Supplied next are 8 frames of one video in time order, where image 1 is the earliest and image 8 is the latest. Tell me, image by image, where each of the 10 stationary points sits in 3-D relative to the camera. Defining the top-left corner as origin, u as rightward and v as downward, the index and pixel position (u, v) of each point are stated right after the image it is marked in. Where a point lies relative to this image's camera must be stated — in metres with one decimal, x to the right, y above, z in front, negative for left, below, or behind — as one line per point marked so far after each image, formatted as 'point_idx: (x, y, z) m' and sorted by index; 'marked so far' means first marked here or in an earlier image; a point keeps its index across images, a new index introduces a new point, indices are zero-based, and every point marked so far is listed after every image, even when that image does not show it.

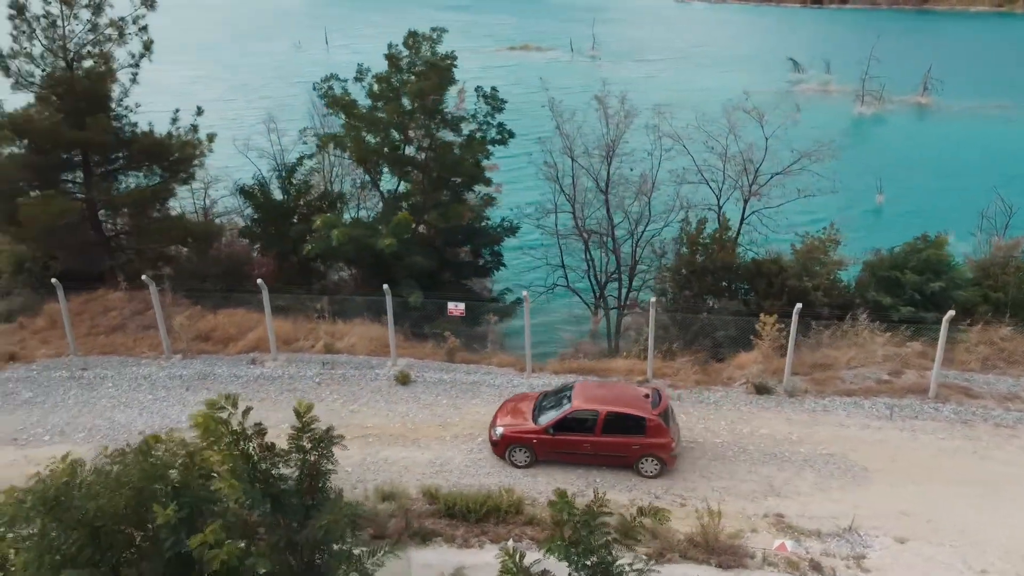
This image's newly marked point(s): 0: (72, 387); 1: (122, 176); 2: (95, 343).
0: (-8.7, -1.9, +16.0) m
1: (-9.5, +2.7, +19.9) m
2: (-9.1, -1.2, +17.8) m
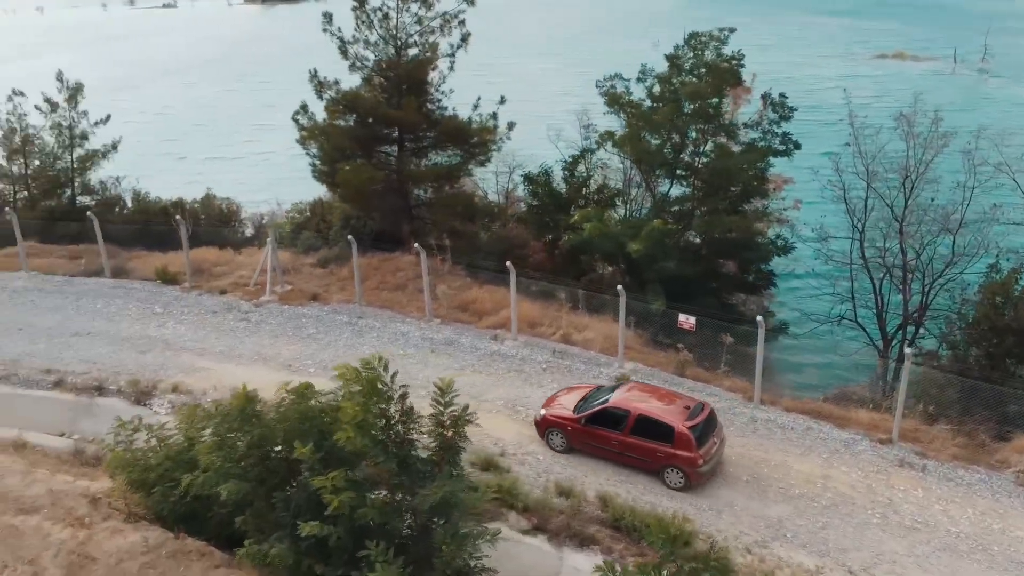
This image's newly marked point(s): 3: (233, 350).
0: (-3.8, -0.9, +18.4) m
1: (-2.3, +3.6, +22.2) m
2: (-3.3, -0.2, +20.2) m
3: (-6.1, -1.3, +17.7) m
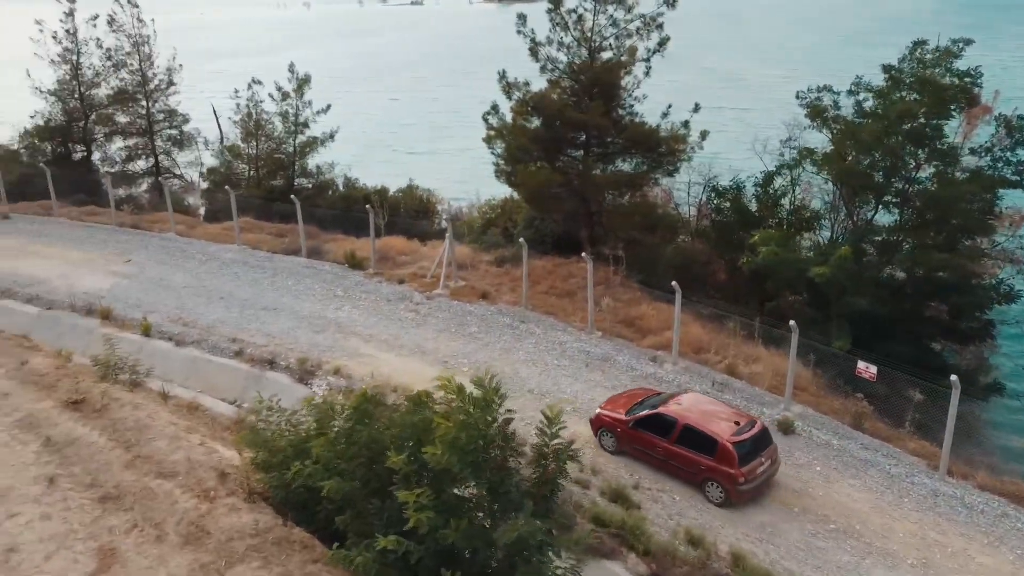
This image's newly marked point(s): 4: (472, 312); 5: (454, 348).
0: (-0.1, -1.0, +18.3) m
1: (+2.7, +3.4, +21.5) m
2: (+0.8, -0.4, +19.9) m
3: (-2.6, -1.1, +18.2) m
4: (-1.0, -0.6, +19.5) m
5: (-1.3, -1.3, +17.6) m
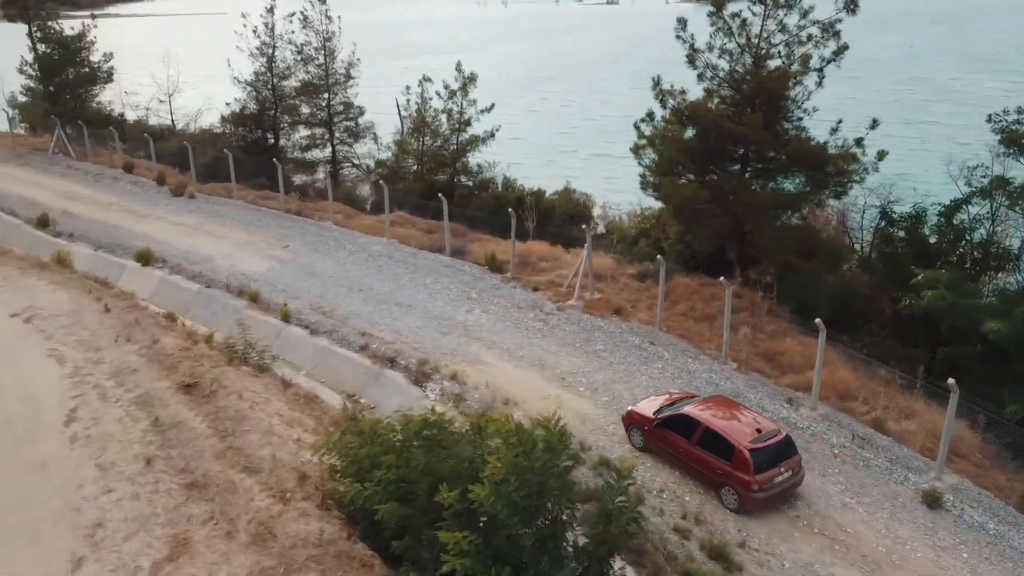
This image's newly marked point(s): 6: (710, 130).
0: (+2.6, -1.4, +17.3) m
1: (+6.4, +2.7, +19.9) m
2: (+3.9, -0.8, +18.7) m
3: (+0.1, -1.3, +17.8) m
4: (+2.0, -0.9, +18.7) m
5: (+1.3, -1.6, +16.9) m
6: (+4.6, +3.8, +19.2) m
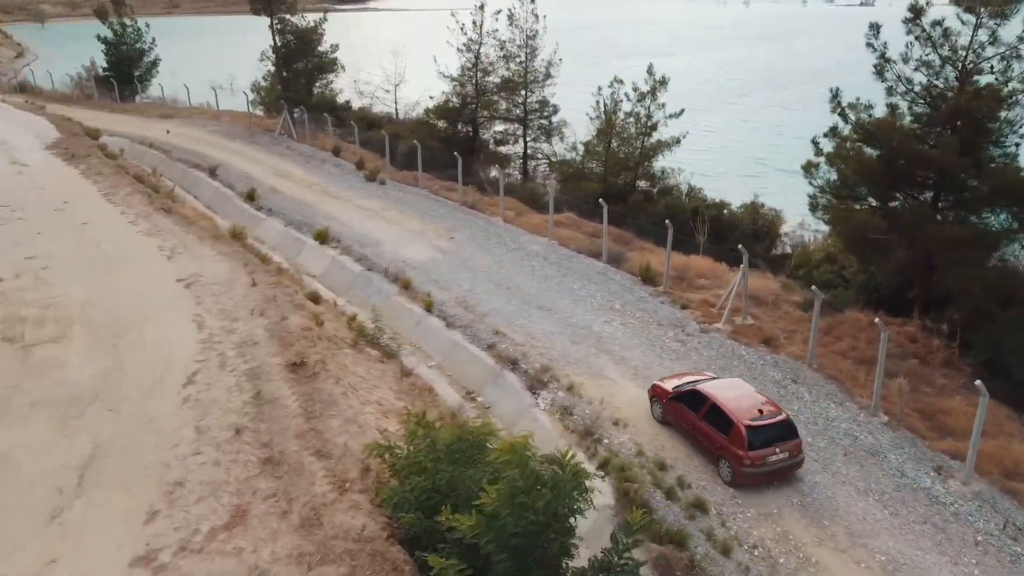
0: (+5.0, -2.0, +15.9) m
1: (+9.8, +1.6, +17.3) m
2: (+6.7, -1.6, +16.9) m
3: (+2.8, -1.7, +16.9) m
4: (+4.9, -1.5, +17.3) m
5: (+3.7, -2.1, +15.9) m
6: (+8.0, +2.9, +17.1) m
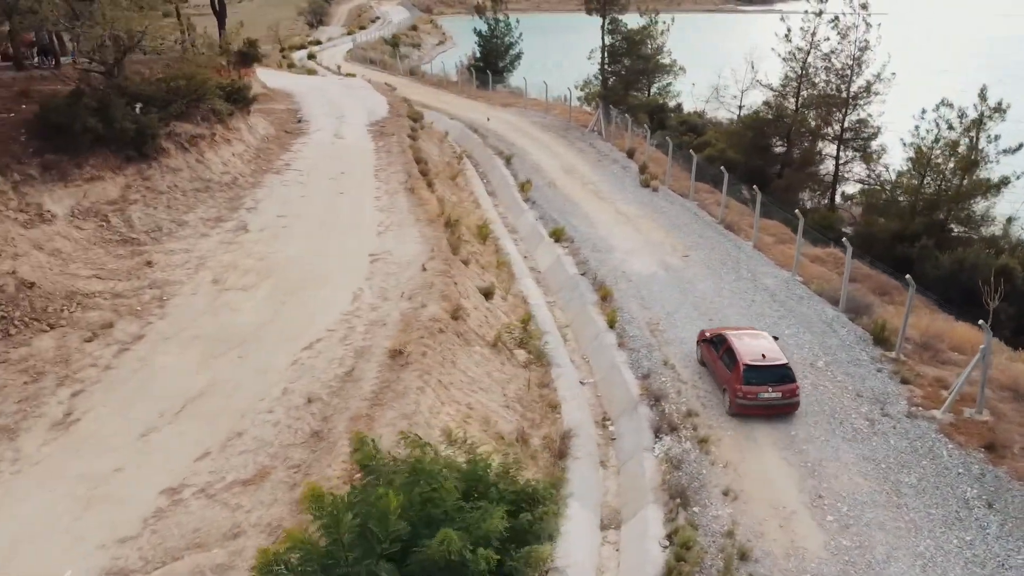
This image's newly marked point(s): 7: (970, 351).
0: (+6.8, -3.4, +12.6) m
1: (+12.2, -0.7, +11.7) m
2: (+8.7, -3.3, +12.8) m
3: (+5.3, -2.7, +14.5) m
4: (+7.3, -2.9, +13.9) m
5: (+5.5, -3.2, +13.1) m
6: (+10.8, +0.9, +12.2) m
7: (+10.1, -1.4, +18.0) m
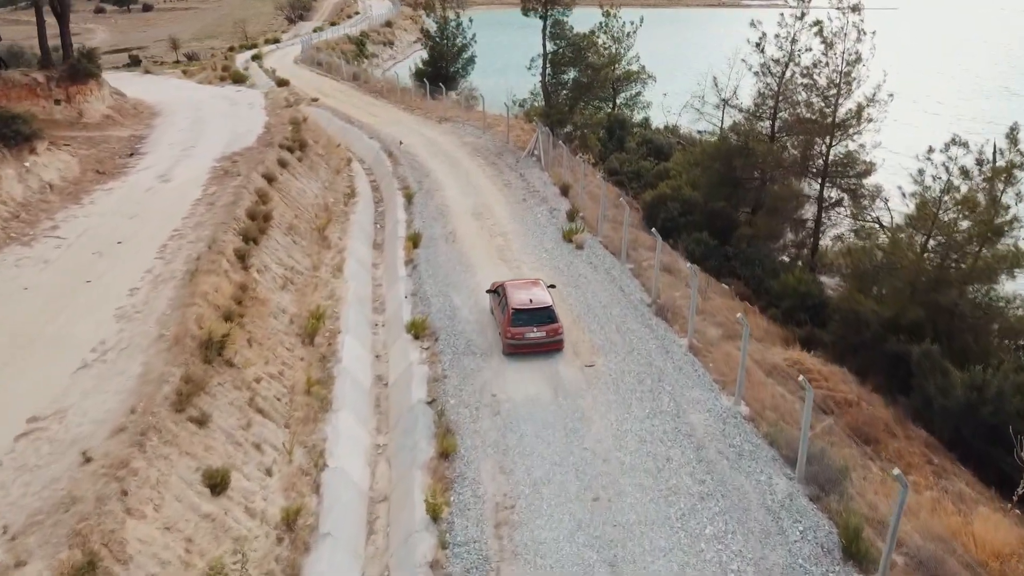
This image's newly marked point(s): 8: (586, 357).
0: (+3.2, -6.0, +5.8) m
1: (+8.7, -3.3, +4.9) m
2: (+5.2, -5.9, +6.0) m
3: (+1.8, -5.3, +7.7) m
4: (+3.8, -5.5, +7.1) m
5: (+2.0, -5.8, +6.4) m
6: (+7.3, -1.7, +5.4) m
7: (+6.7, -4.0, +11.1) m
8: (+1.6, -1.4, +17.0) m
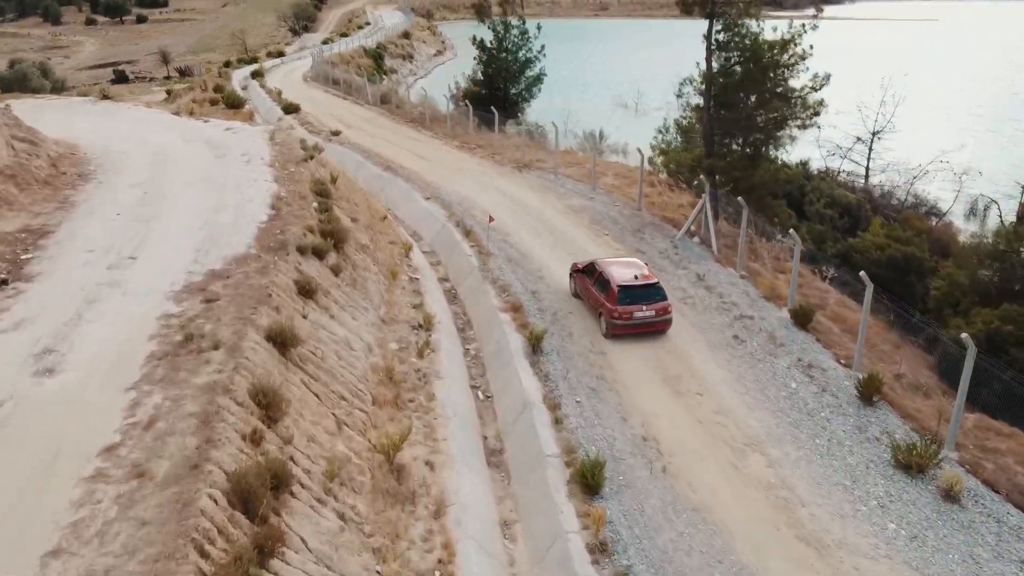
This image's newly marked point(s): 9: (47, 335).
0: (+7.1, -9.6, -6.7) m
1: (+12.6, -6.9, -7.6) m
2: (+9.1, -9.6, -6.5) m
3: (+5.7, -9.0, -4.8) m
4: (+7.7, -9.2, -5.4) m
5: (+5.9, -9.5, -6.1) m
6: (+11.2, -5.4, -7.1) m
7: (+10.6, -7.7, -1.3) m
8: (+5.5, -5.3, +4.6) m
9: (-6.1, -0.6, +10.7) m
